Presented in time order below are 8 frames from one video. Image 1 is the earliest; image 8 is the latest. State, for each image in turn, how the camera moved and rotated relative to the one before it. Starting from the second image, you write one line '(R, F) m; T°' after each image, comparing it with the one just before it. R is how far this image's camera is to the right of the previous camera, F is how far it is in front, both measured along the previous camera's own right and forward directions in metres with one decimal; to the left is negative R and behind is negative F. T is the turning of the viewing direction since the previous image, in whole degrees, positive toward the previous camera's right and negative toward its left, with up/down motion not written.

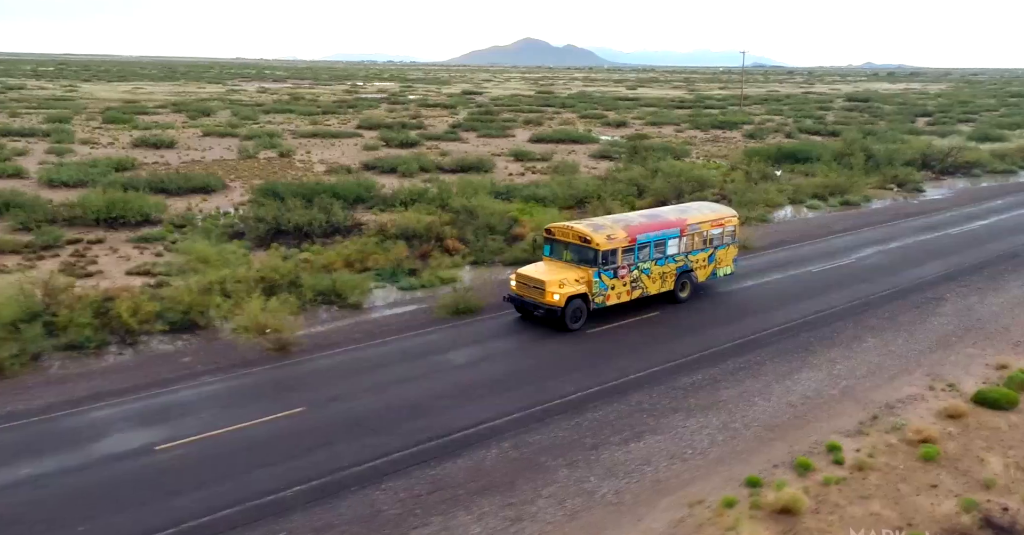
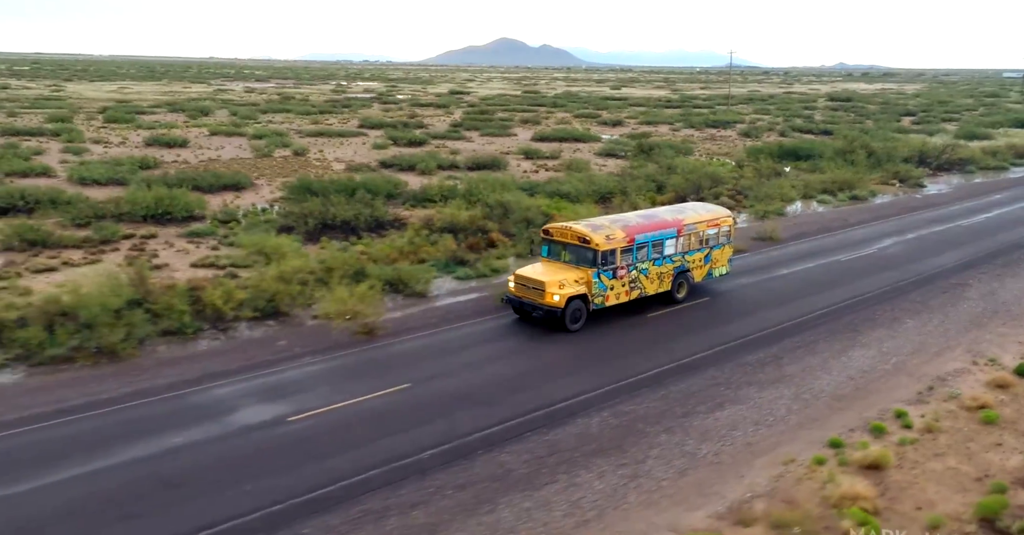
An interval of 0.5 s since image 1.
(-2.4, -1.2) m; +1°
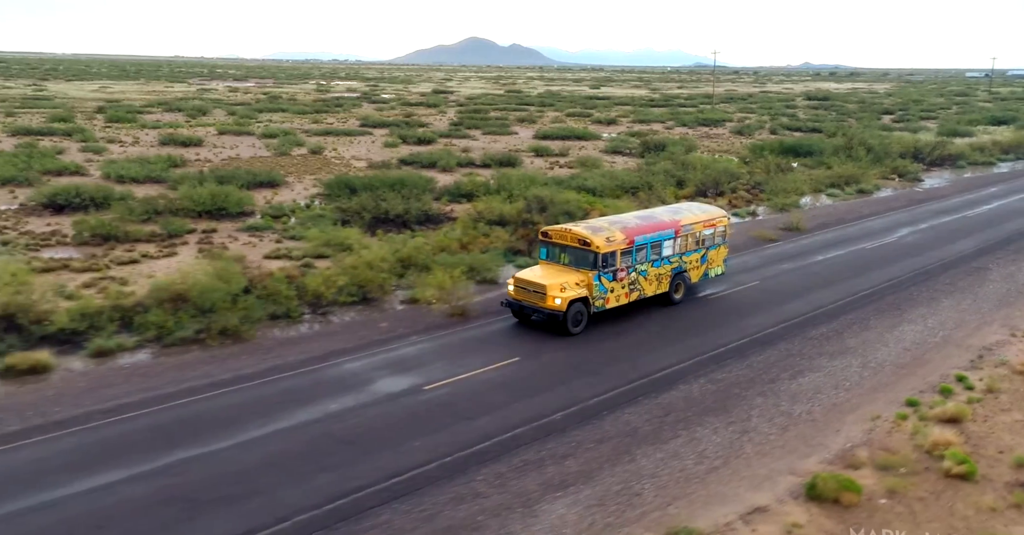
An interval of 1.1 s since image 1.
(-3.0, -1.5) m; +2°
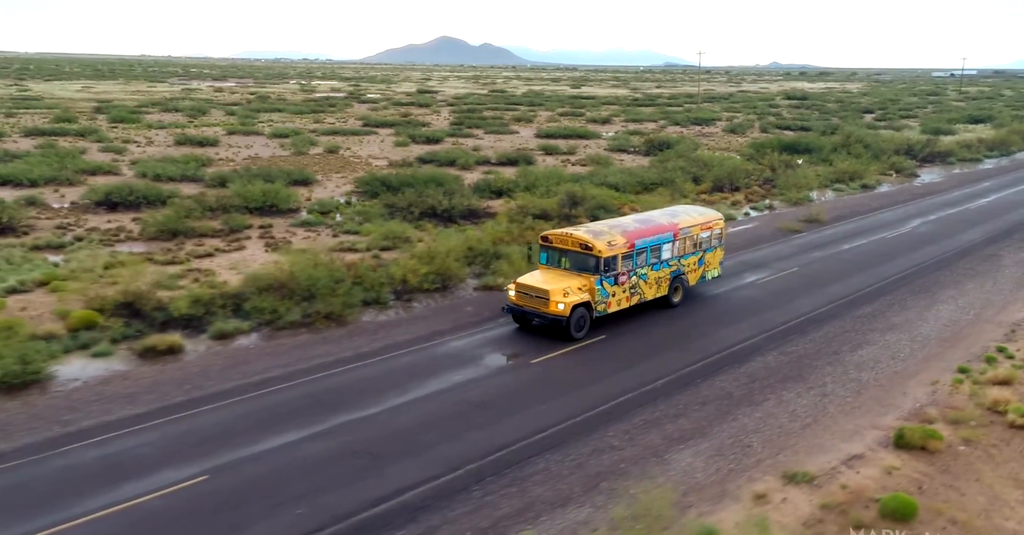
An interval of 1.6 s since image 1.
(-2.9, -1.7) m; +2°
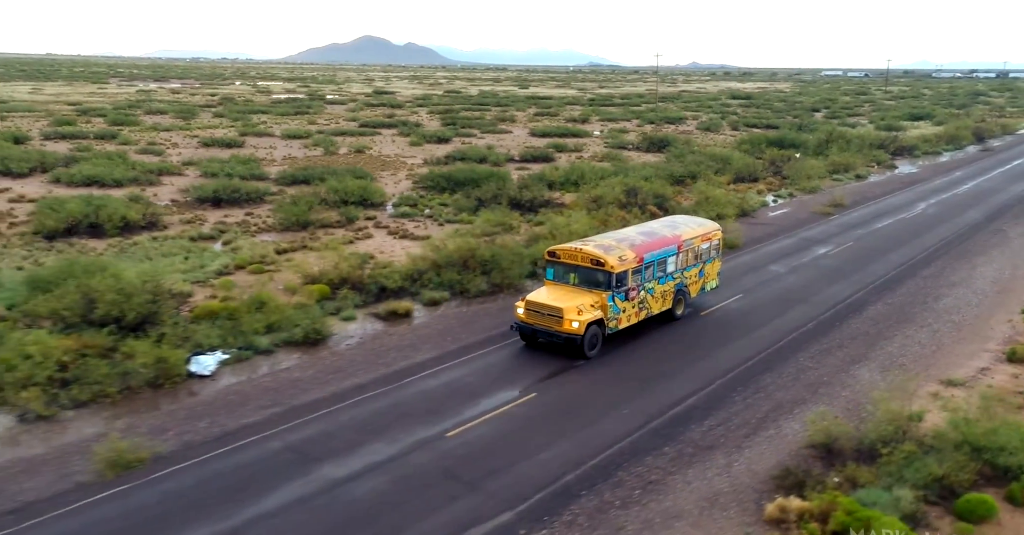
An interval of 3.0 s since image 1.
(-6.9, -3.7) m; +5°
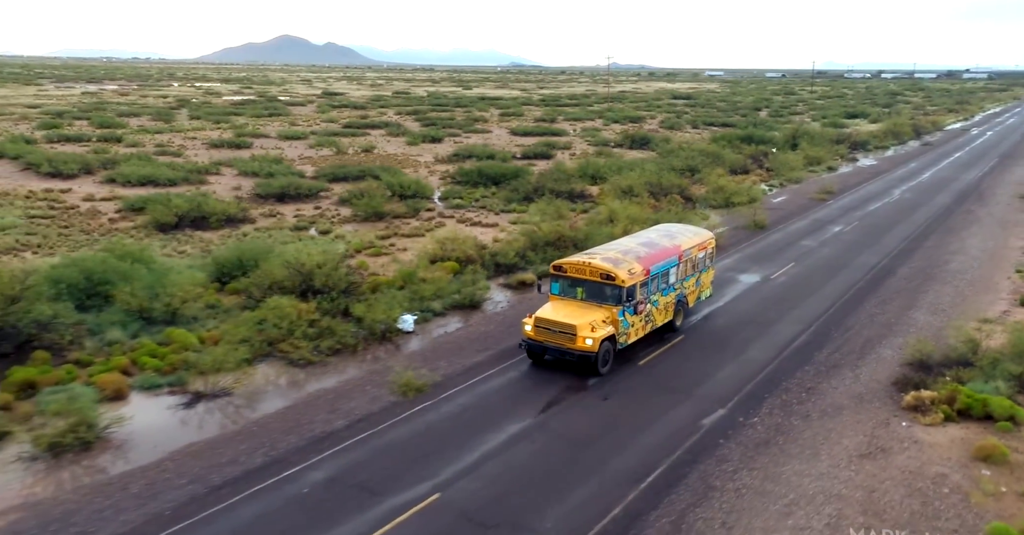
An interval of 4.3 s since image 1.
(-5.9, -3.5) m; +5°
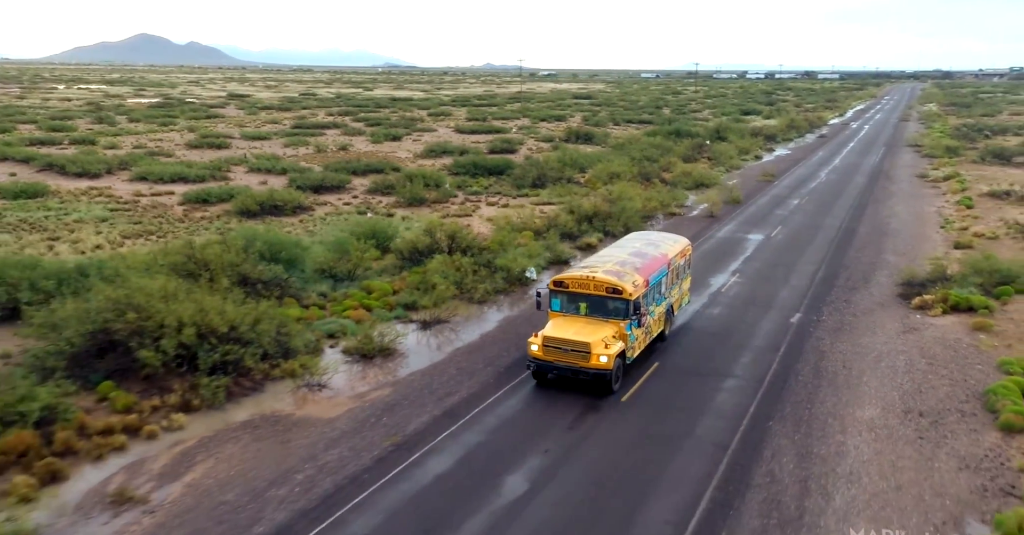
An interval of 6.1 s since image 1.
(-7.2, -5.1) m; +8°
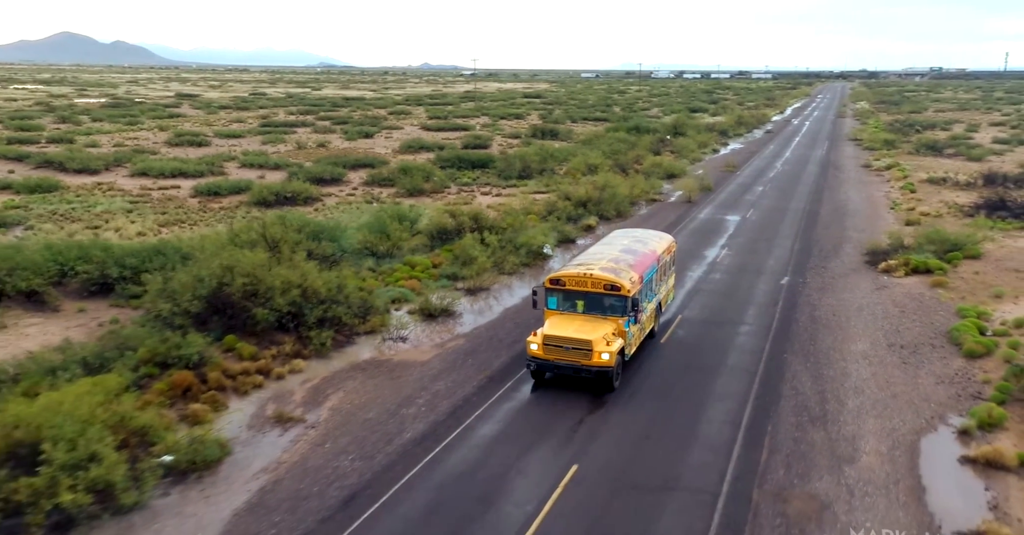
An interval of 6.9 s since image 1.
(-2.8, -2.7) m; +4°
